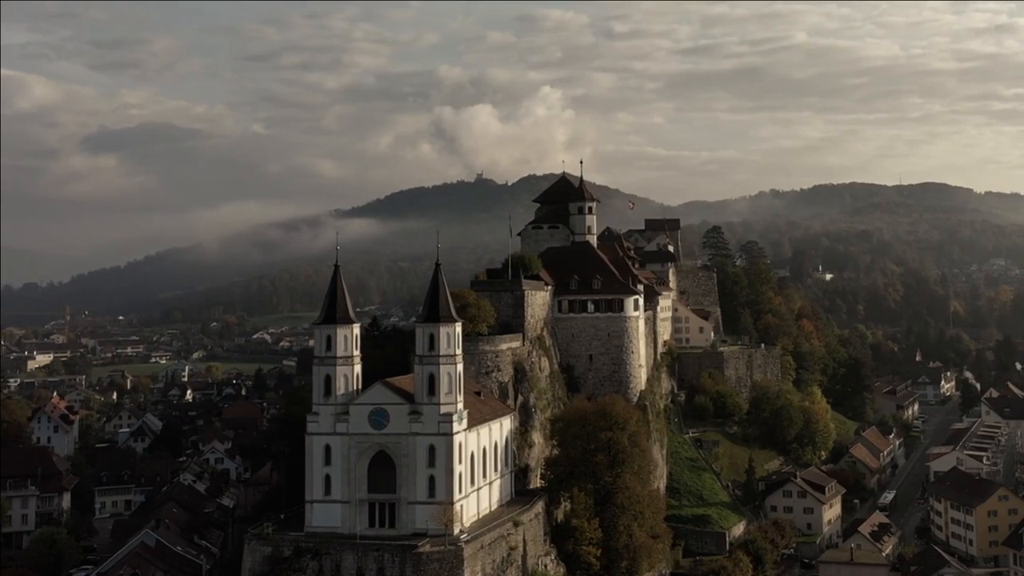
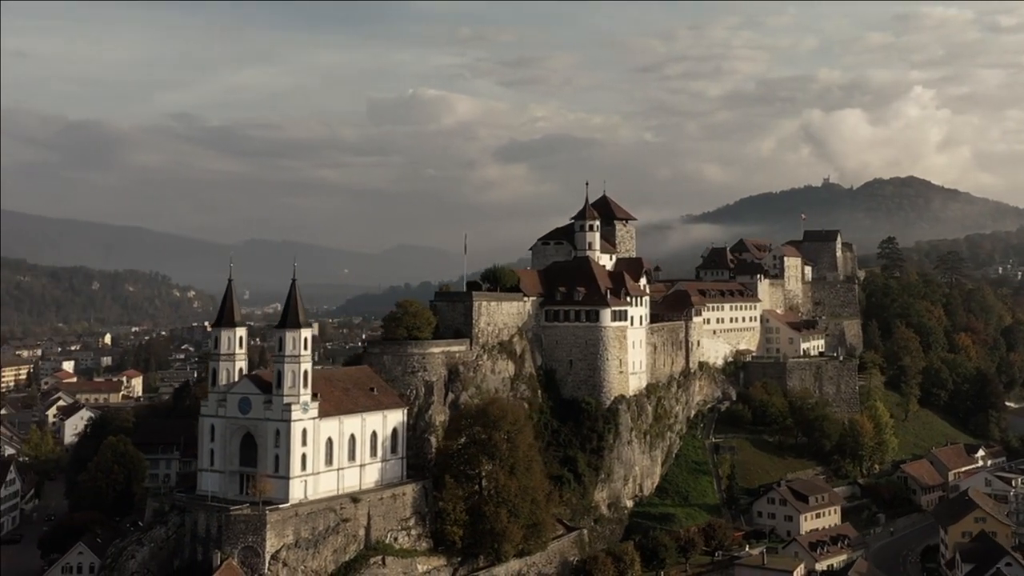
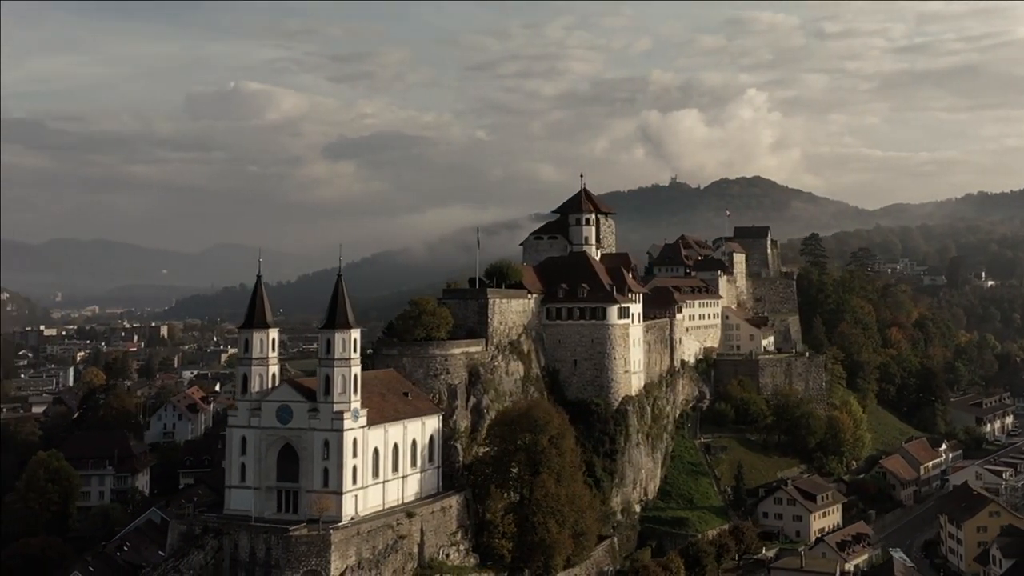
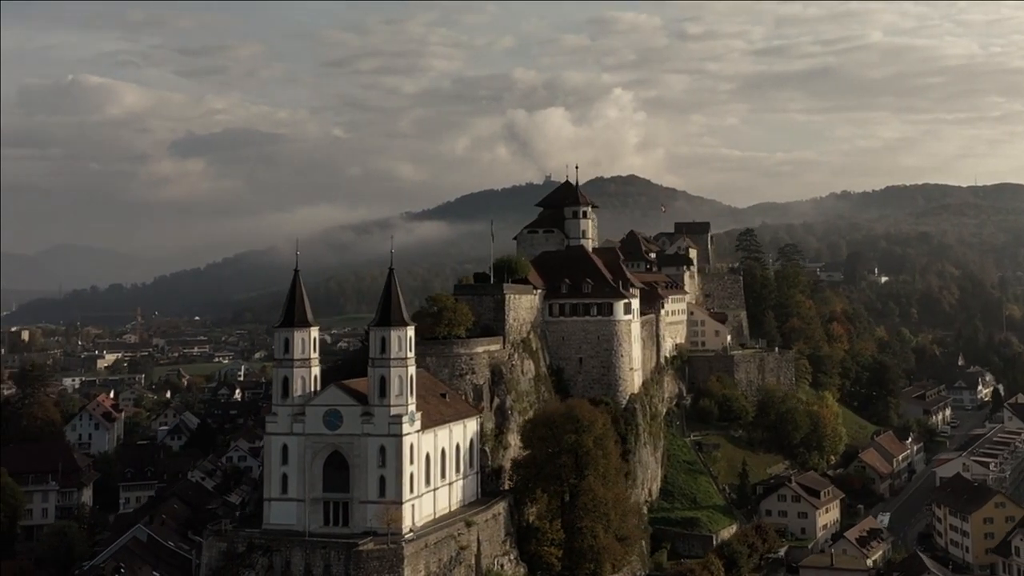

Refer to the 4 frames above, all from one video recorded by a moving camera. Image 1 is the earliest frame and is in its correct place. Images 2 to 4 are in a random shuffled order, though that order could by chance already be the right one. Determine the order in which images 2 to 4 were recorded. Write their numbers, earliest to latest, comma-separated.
4, 3, 2
